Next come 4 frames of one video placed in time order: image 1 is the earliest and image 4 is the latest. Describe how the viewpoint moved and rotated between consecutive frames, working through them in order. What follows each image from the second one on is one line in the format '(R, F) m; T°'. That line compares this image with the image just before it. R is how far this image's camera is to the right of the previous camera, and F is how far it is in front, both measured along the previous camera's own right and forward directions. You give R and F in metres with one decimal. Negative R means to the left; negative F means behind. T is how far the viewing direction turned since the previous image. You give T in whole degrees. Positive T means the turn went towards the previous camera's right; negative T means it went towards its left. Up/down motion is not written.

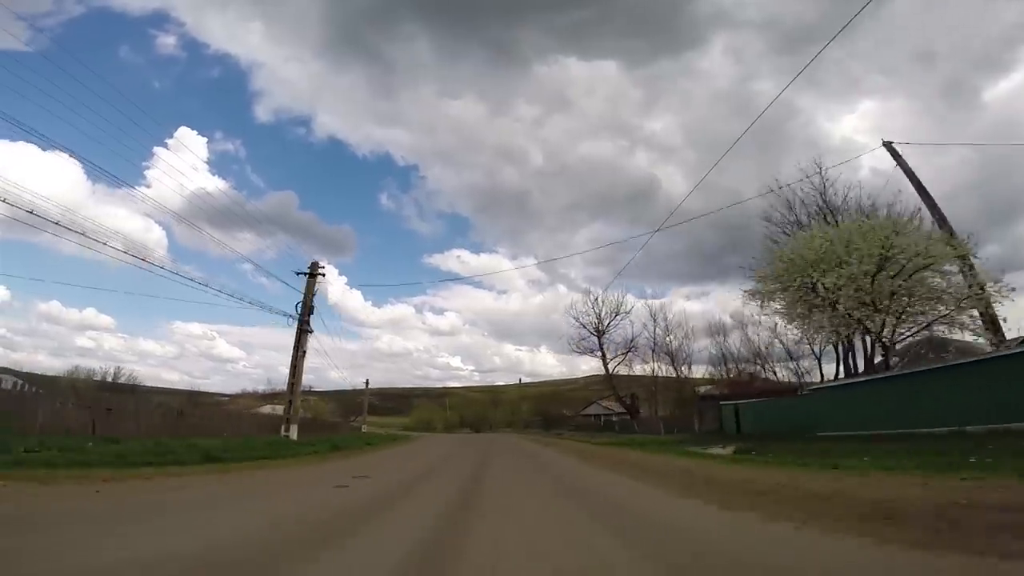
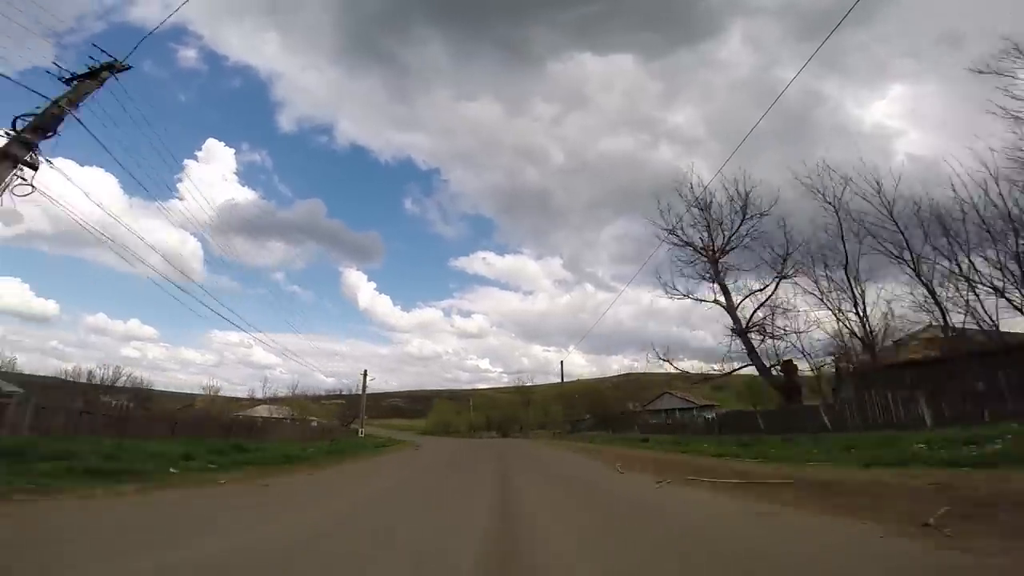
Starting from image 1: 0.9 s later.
(+0.4, -0.1) m; -2°
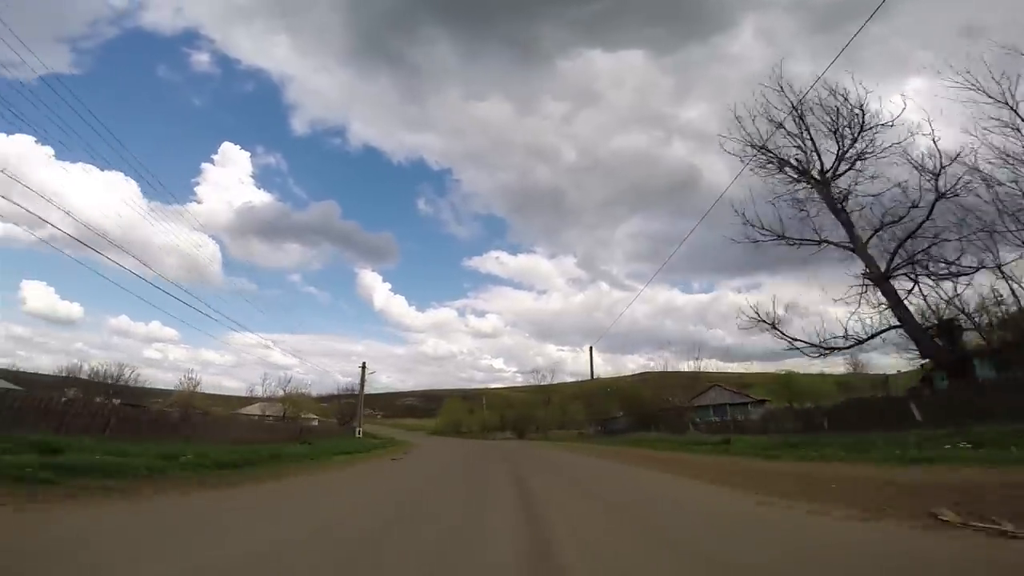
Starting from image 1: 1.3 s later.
(0.0, +1.6) m; -1°
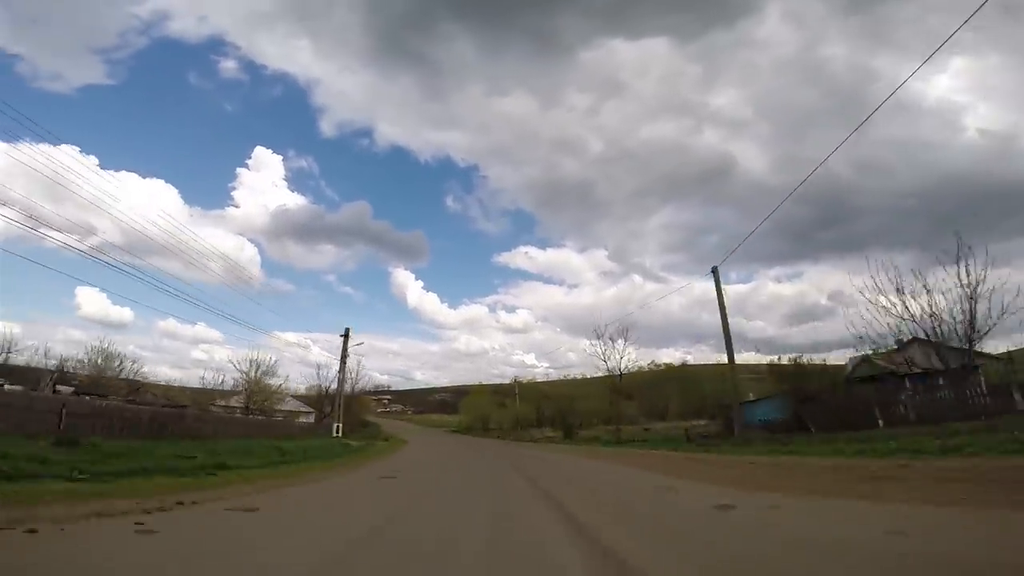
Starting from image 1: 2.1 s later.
(+0.8, +0.6) m; -3°
